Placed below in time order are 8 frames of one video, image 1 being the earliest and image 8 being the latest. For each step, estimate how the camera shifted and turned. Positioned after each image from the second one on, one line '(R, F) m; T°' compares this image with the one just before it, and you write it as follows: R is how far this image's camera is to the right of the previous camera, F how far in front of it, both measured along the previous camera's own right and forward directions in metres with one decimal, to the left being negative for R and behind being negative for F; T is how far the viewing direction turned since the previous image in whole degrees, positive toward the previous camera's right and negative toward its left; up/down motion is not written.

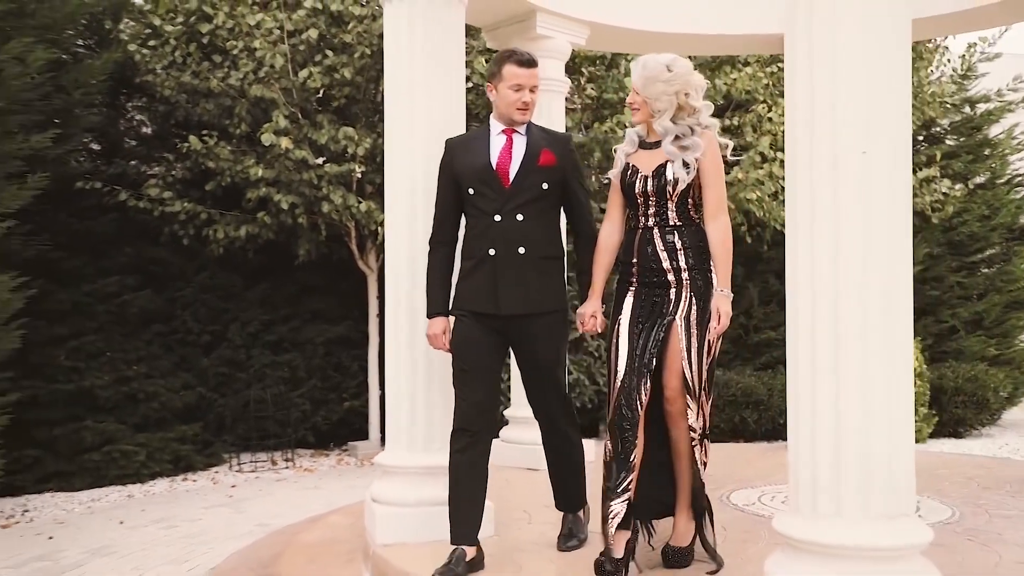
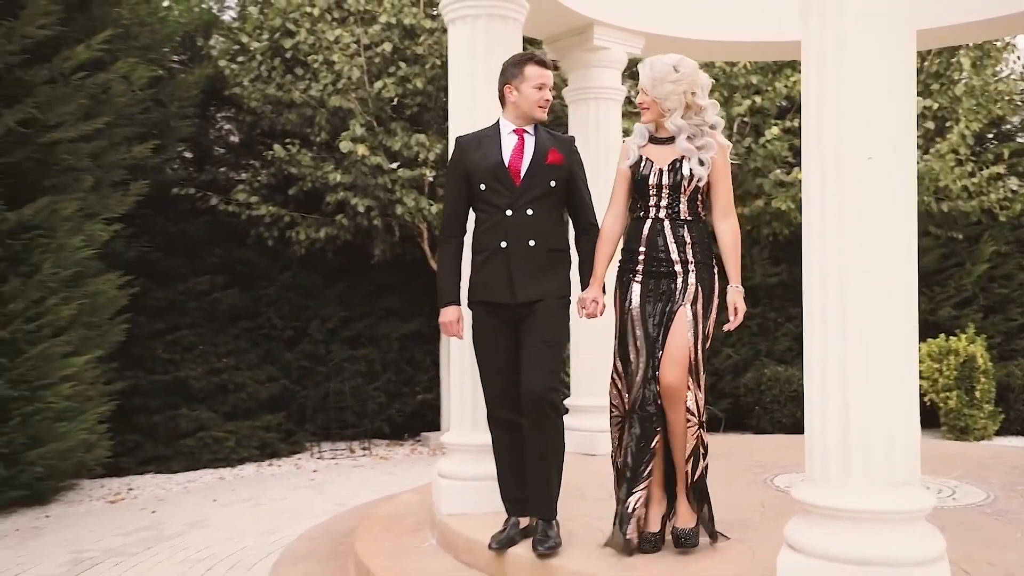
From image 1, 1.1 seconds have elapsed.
(+0.1, -0.4) m; -5°
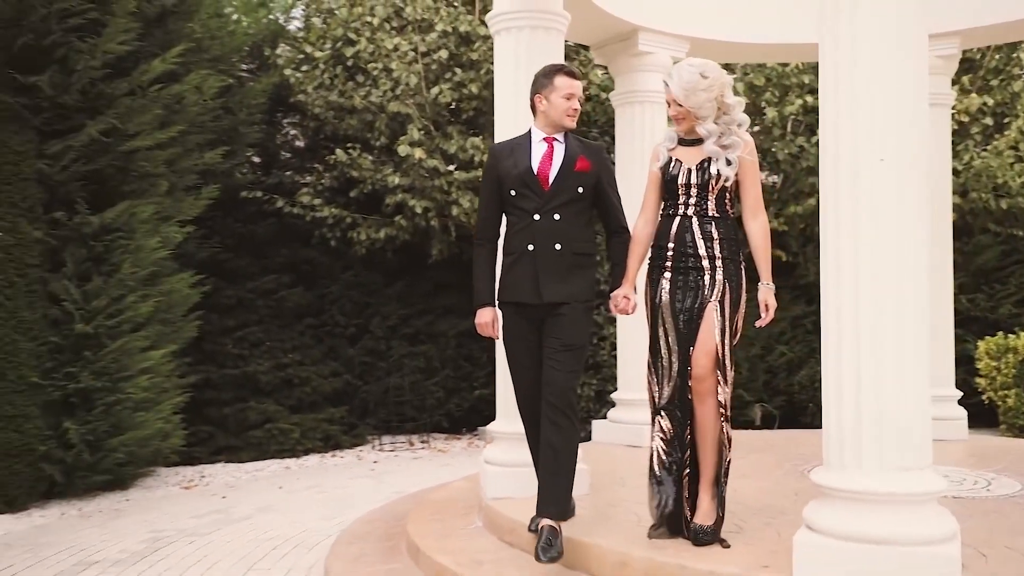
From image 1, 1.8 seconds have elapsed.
(+0.1, -0.3) m; -4°
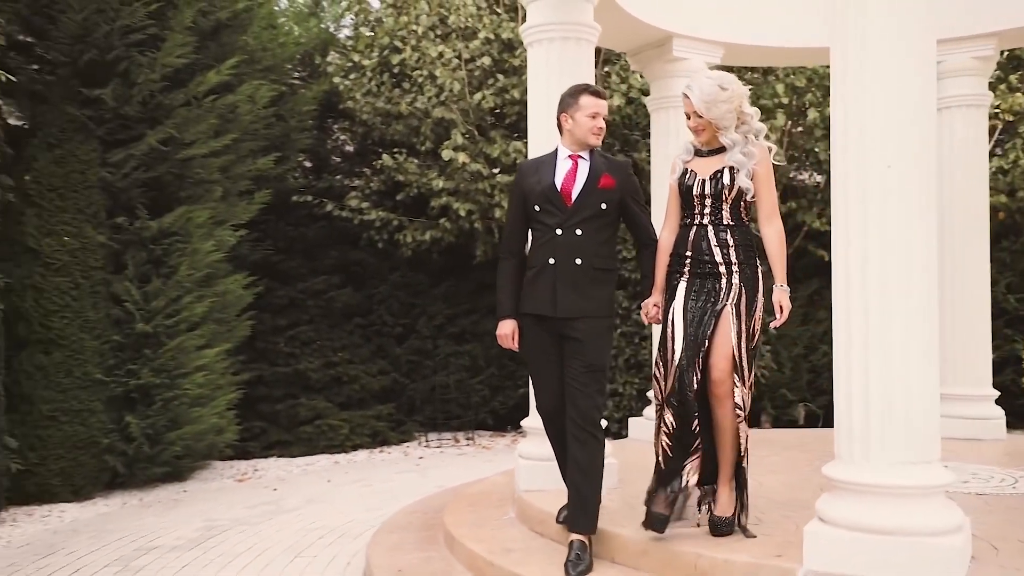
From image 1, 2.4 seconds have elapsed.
(+0.1, -0.2) m; -3°
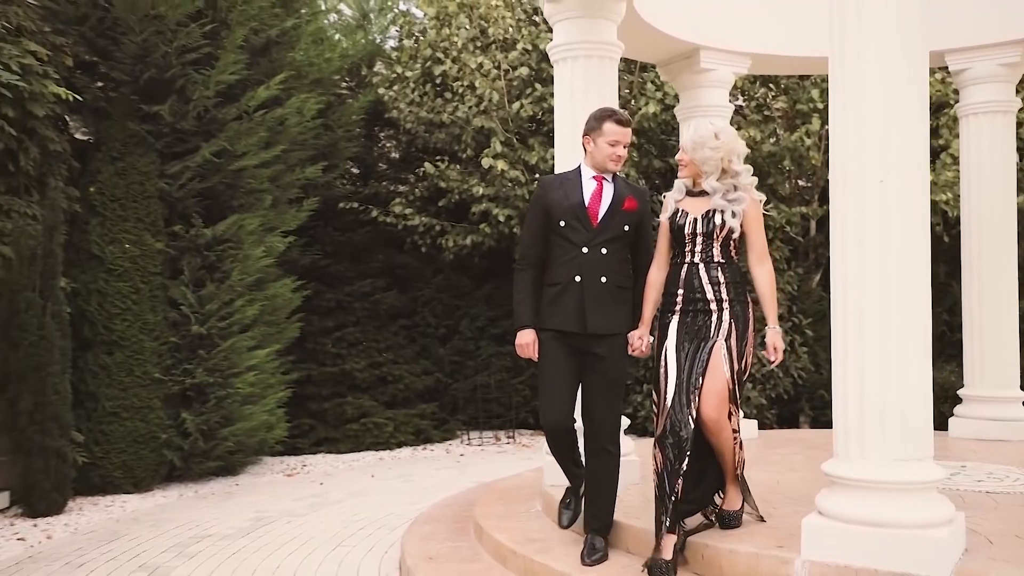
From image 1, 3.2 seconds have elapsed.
(+0.1, -0.3) m; -3°
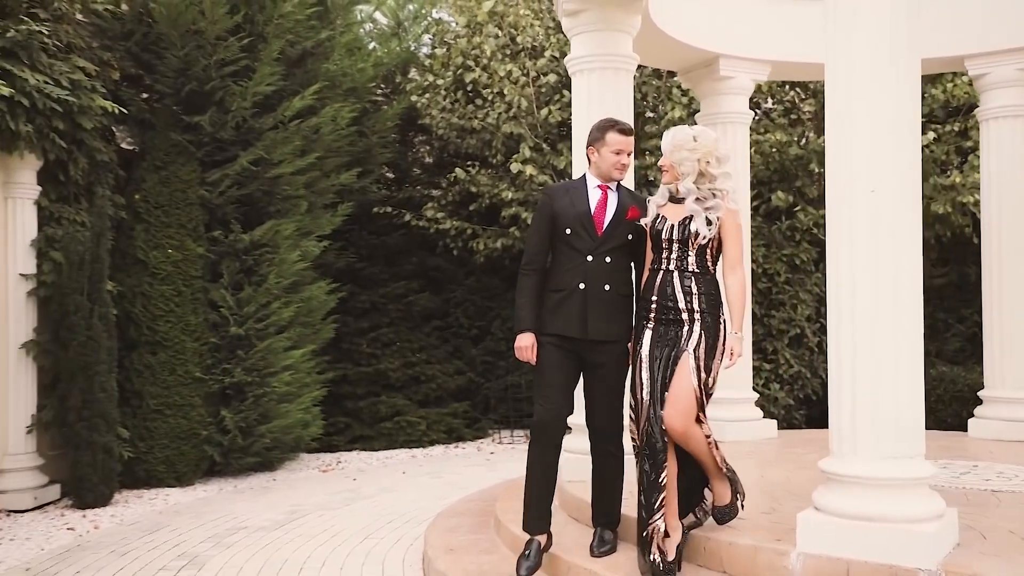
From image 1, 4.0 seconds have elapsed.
(+0.1, -0.2) m; -3°
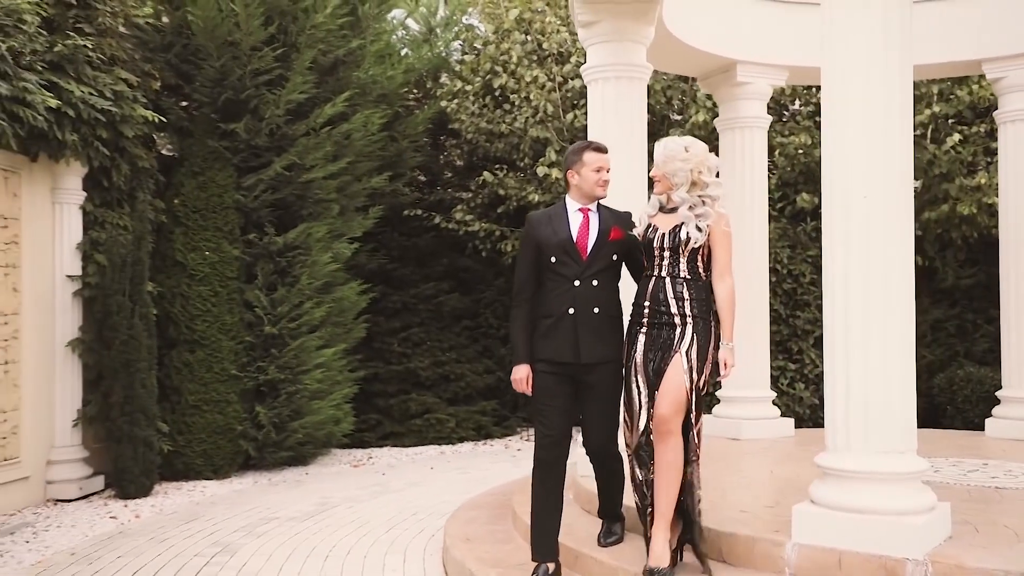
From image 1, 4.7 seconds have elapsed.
(+0.1, -0.2) m; -2°
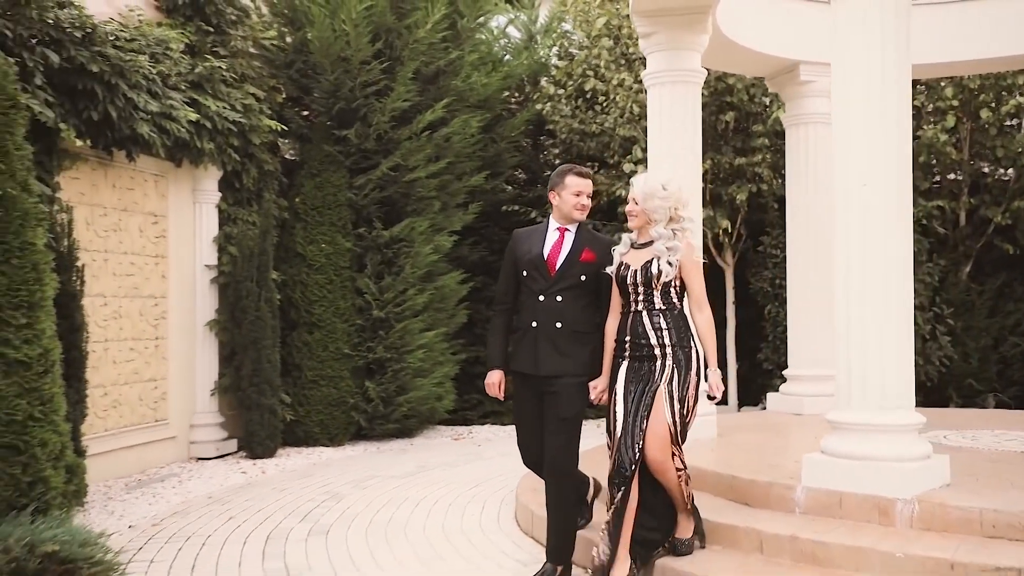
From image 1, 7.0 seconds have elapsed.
(+0.4, -0.8) m; -7°
